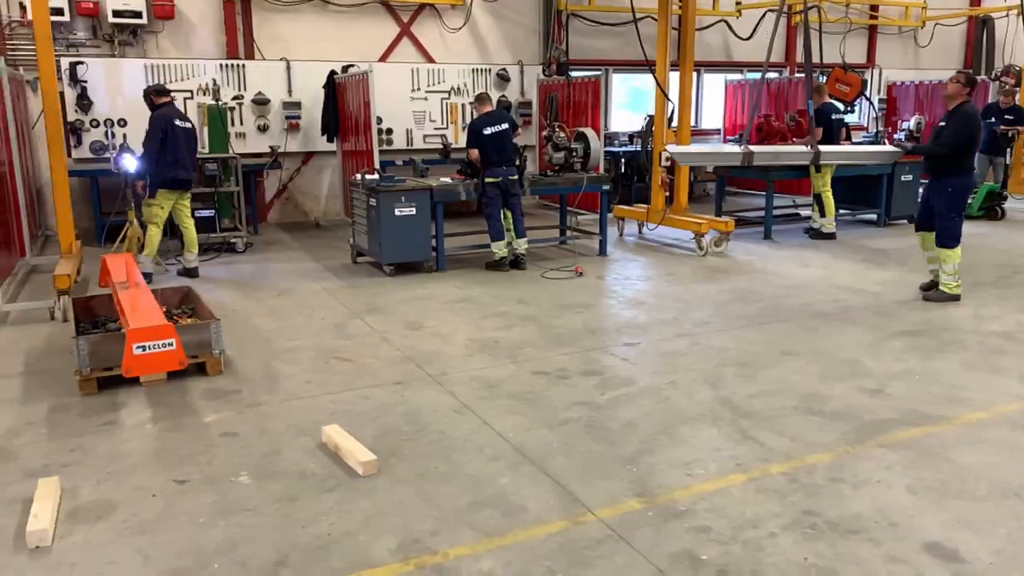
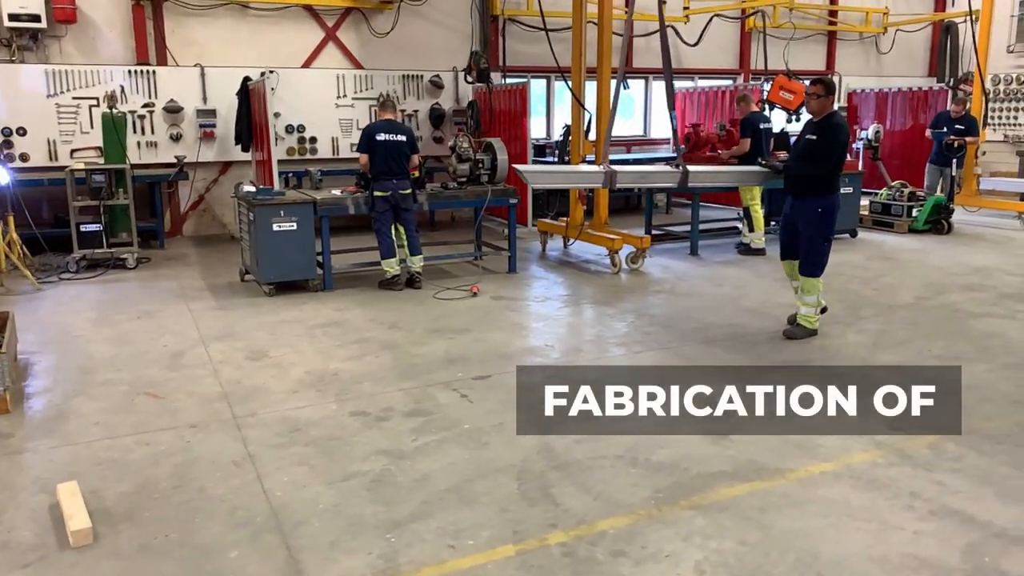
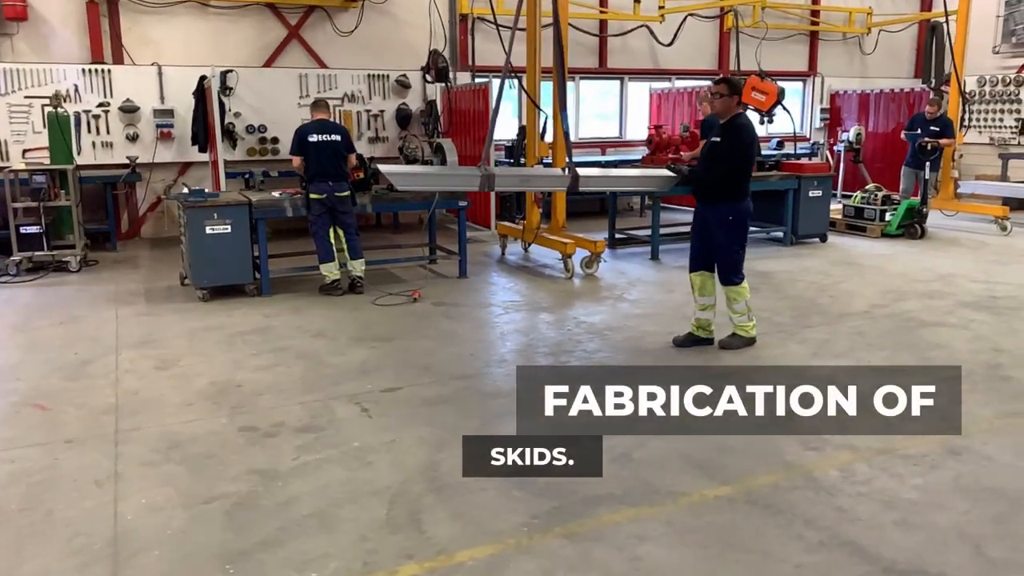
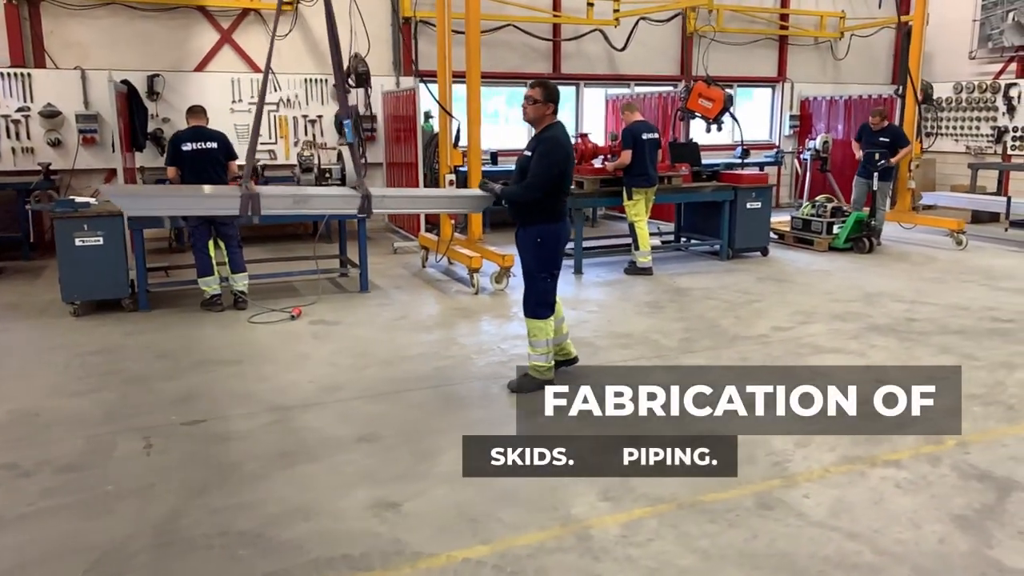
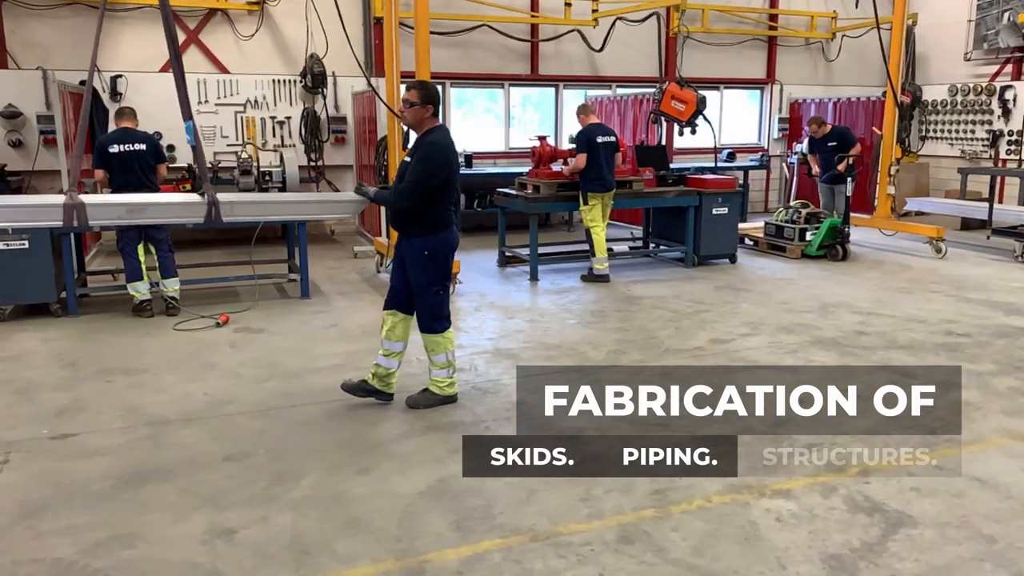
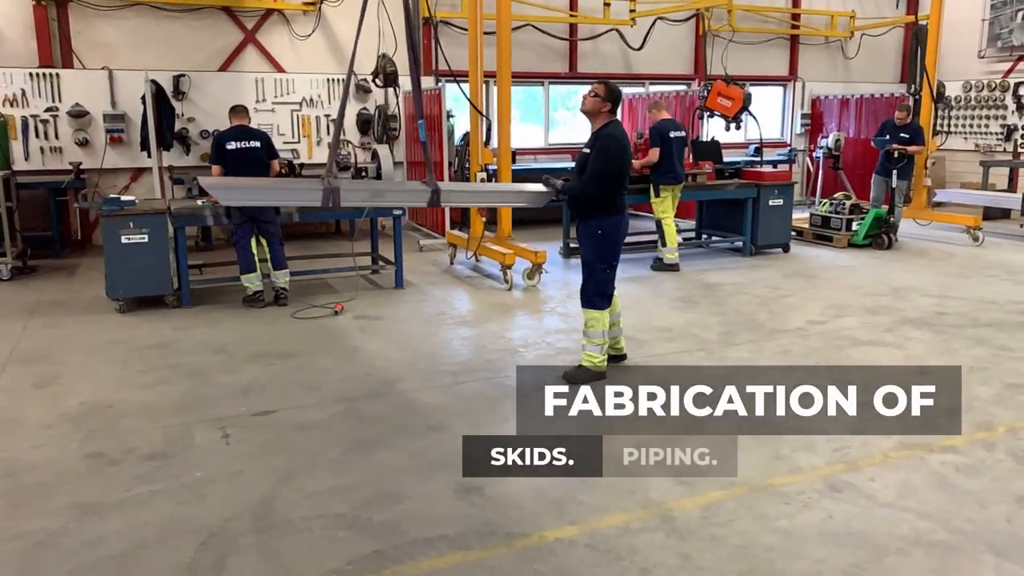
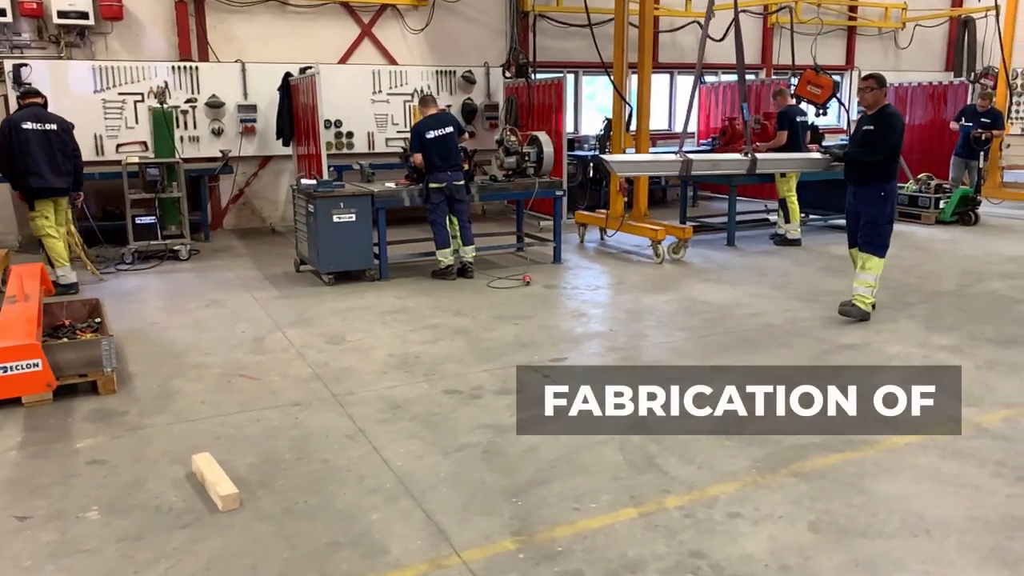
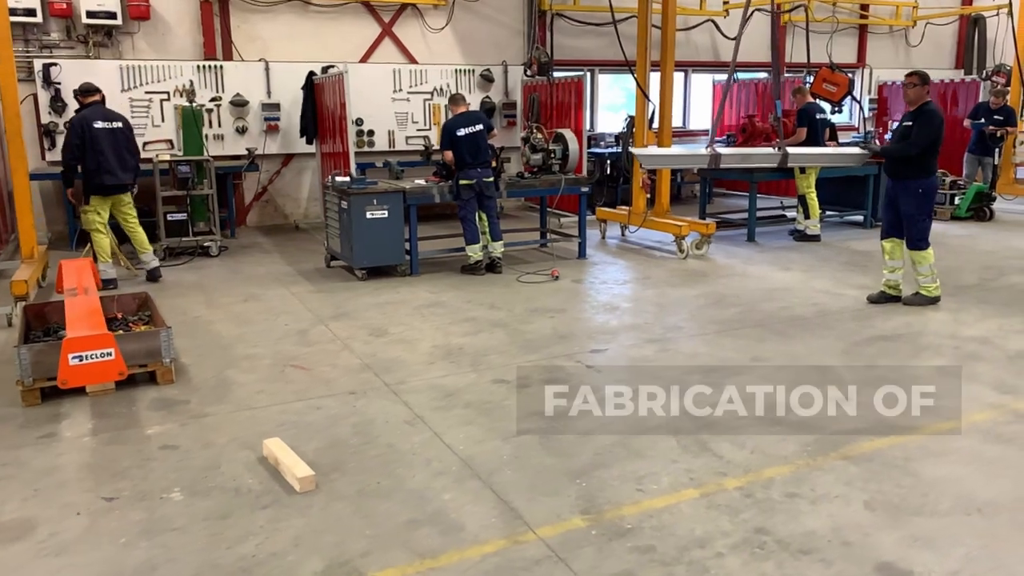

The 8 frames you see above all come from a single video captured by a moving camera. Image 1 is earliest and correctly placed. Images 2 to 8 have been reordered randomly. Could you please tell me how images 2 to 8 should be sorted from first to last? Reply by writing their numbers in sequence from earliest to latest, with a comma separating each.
8, 7, 2, 3, 6, 4, 5
